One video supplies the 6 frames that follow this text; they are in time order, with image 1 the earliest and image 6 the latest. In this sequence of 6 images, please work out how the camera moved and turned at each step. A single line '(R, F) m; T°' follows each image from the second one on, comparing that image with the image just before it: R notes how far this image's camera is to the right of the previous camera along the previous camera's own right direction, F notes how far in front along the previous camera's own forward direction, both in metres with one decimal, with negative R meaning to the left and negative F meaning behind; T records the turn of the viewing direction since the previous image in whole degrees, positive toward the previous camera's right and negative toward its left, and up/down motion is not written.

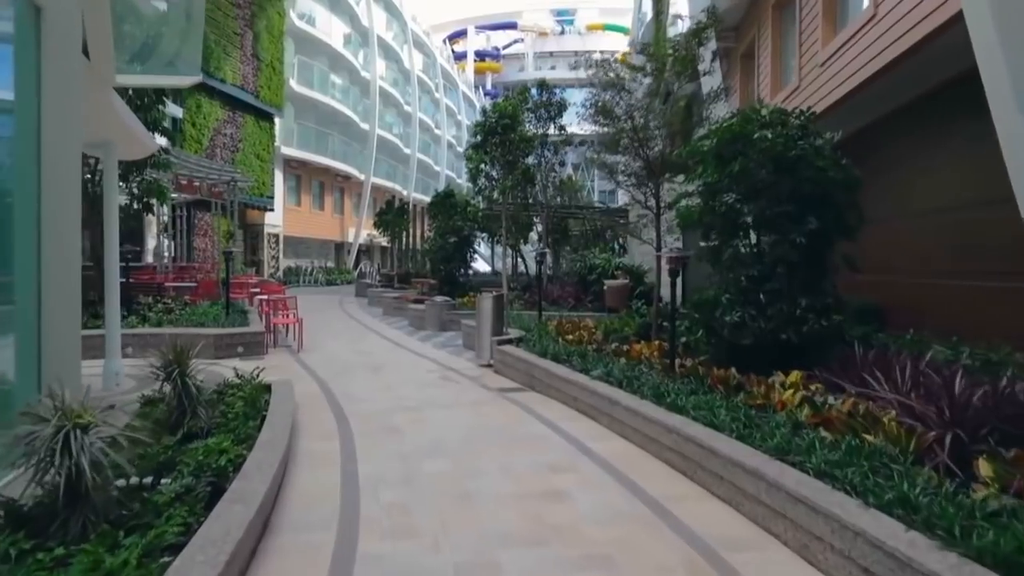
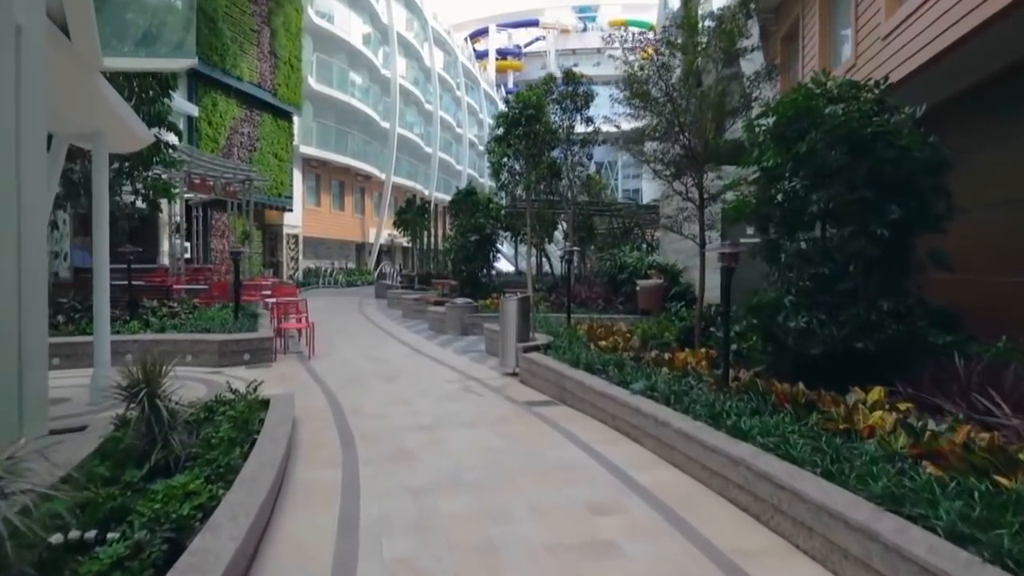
(-0.1, +0.9) m; -2°
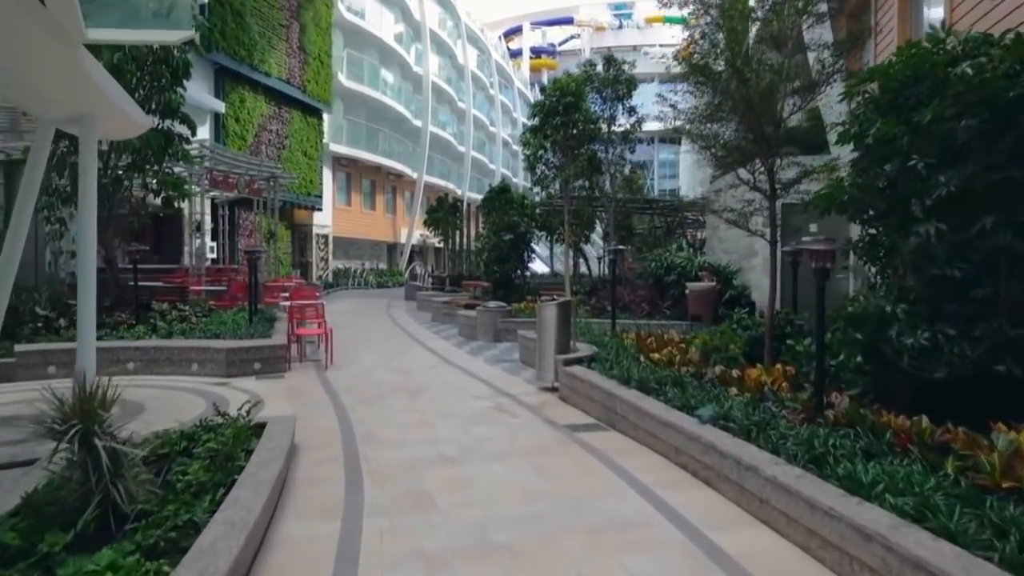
(-0.1, +1.1) m; -3°
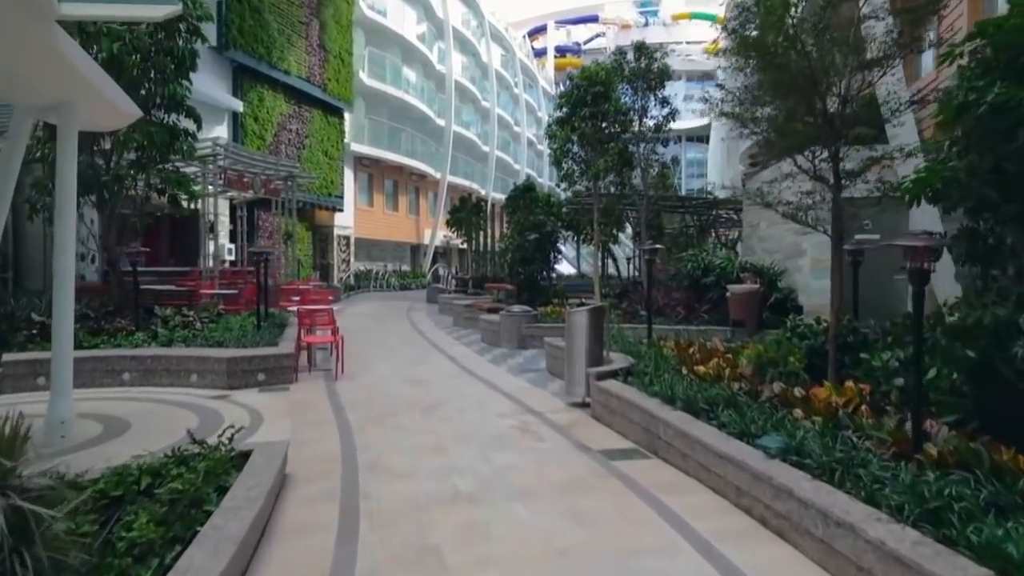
(0.0, +0.9) m; -2°
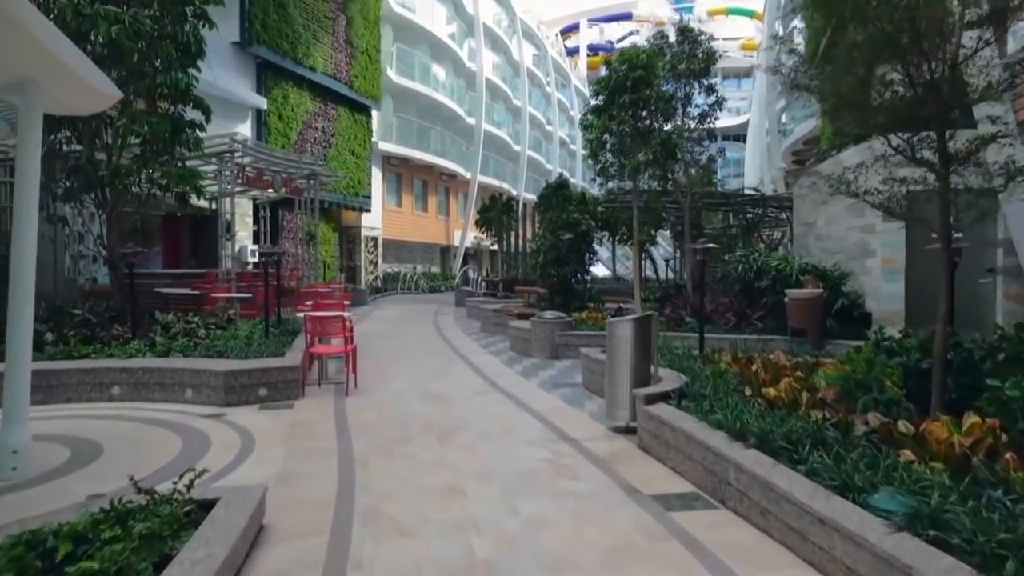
(0.0, +1.1) m; -2°
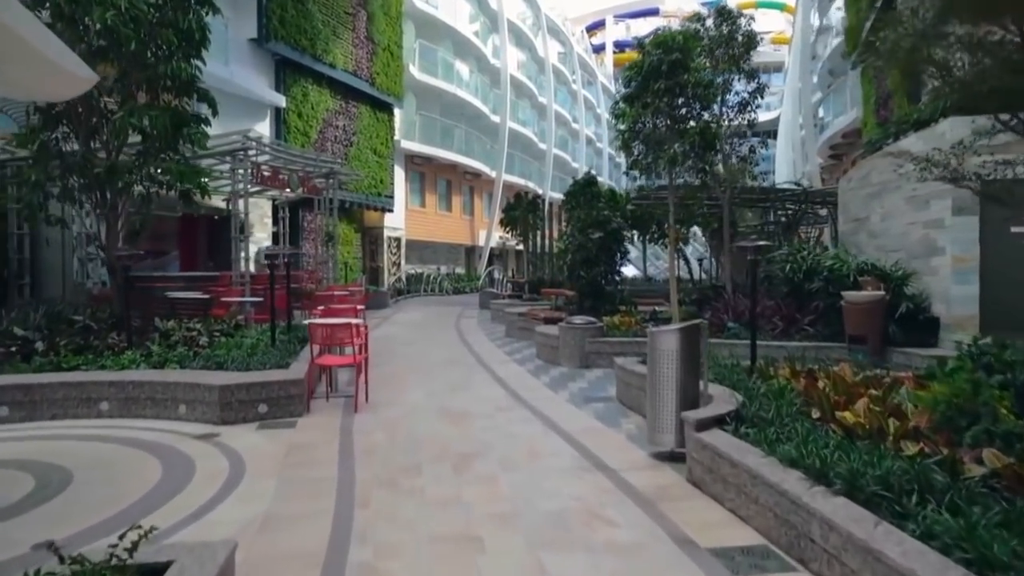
(0.0, +0.9) m; -2°
